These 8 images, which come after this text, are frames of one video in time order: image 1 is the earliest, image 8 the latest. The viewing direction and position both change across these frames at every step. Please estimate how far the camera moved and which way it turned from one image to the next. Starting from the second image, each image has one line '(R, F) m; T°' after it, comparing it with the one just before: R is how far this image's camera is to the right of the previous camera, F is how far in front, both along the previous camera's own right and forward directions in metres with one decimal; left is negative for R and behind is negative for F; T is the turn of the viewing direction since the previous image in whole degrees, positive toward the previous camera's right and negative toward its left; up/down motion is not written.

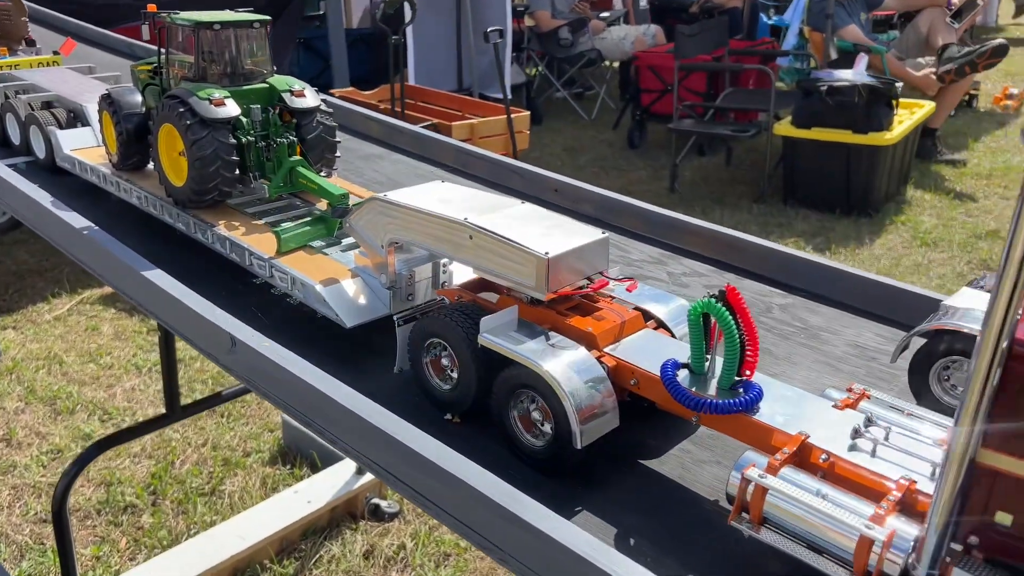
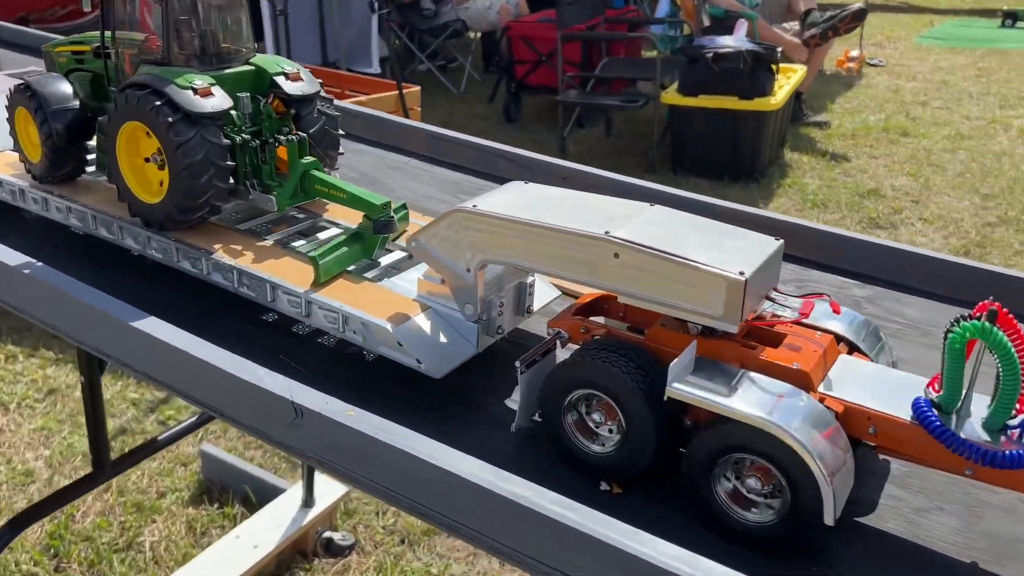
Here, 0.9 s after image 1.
(-1.0, +0.9) m; +10°
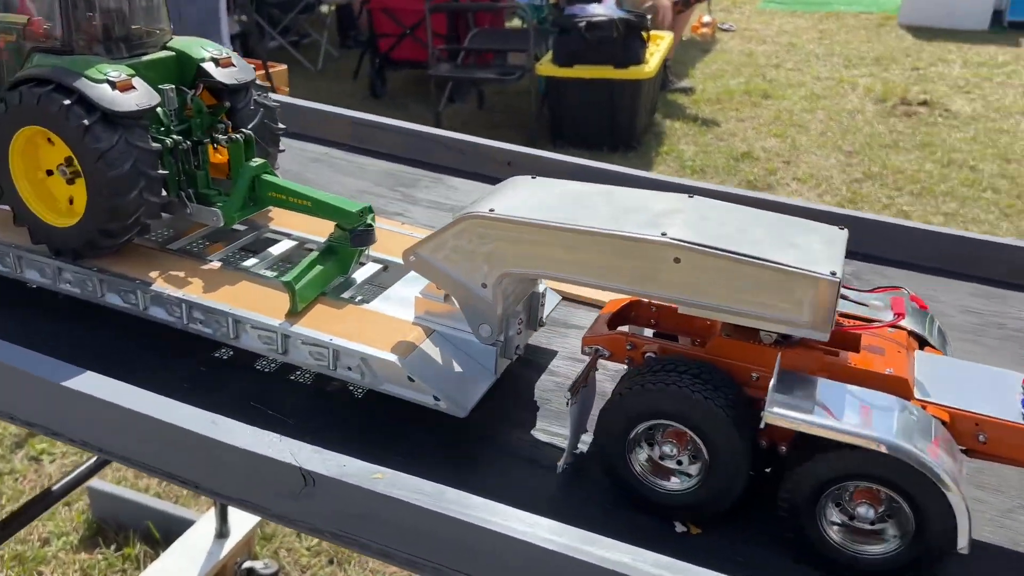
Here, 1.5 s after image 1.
(-0.5, +0.5) m; +9°
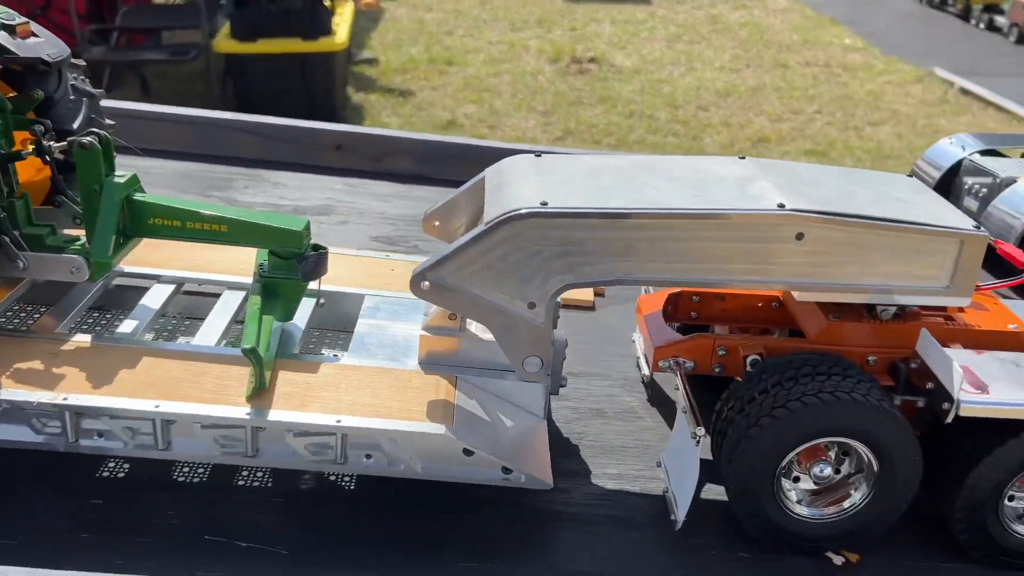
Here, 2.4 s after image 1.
(-0.8, +0.8) m; +21°
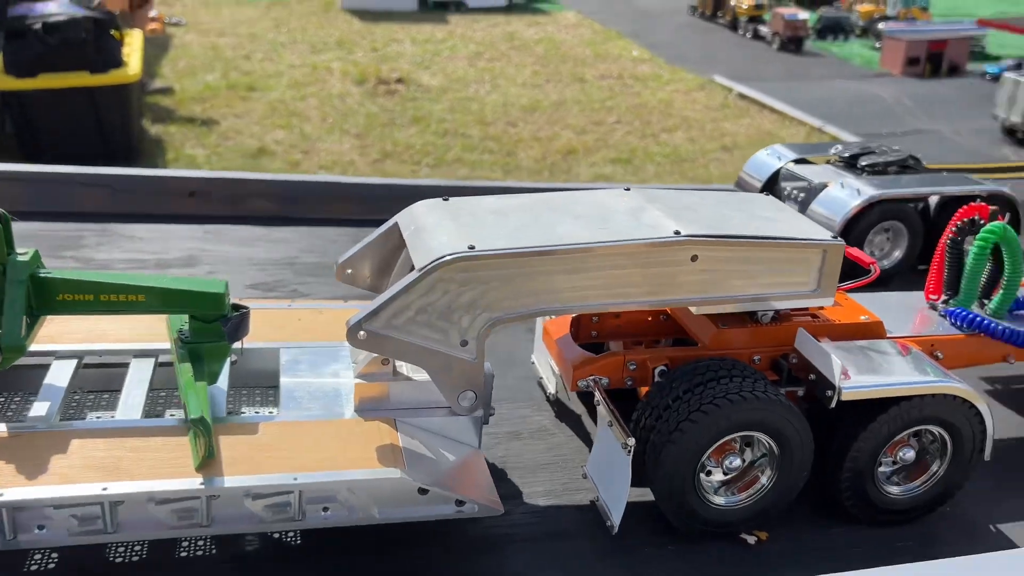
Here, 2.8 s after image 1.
(-0.3, -0.1) m; +12°
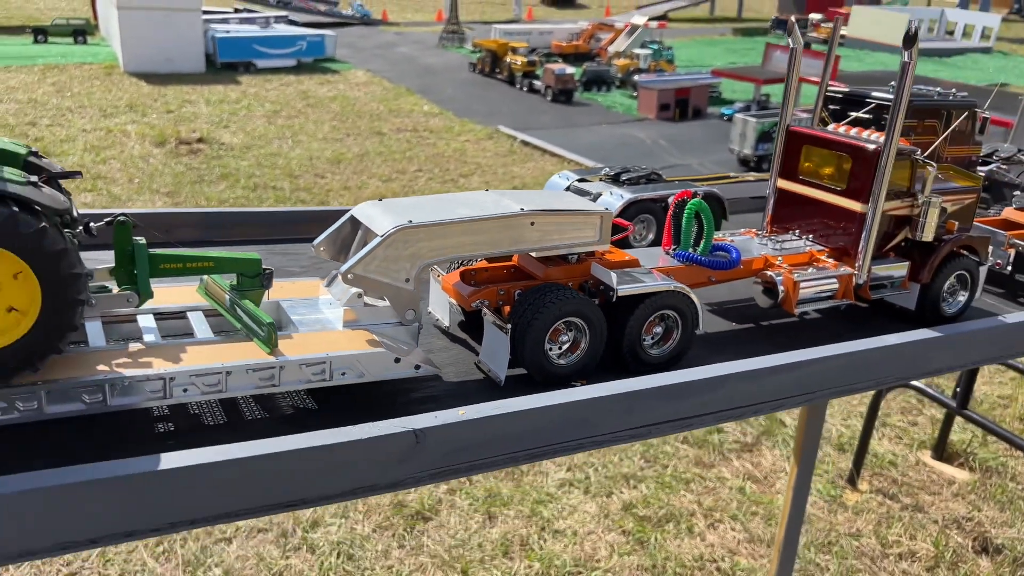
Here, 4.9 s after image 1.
(-0.5, -1.4) m; +14°
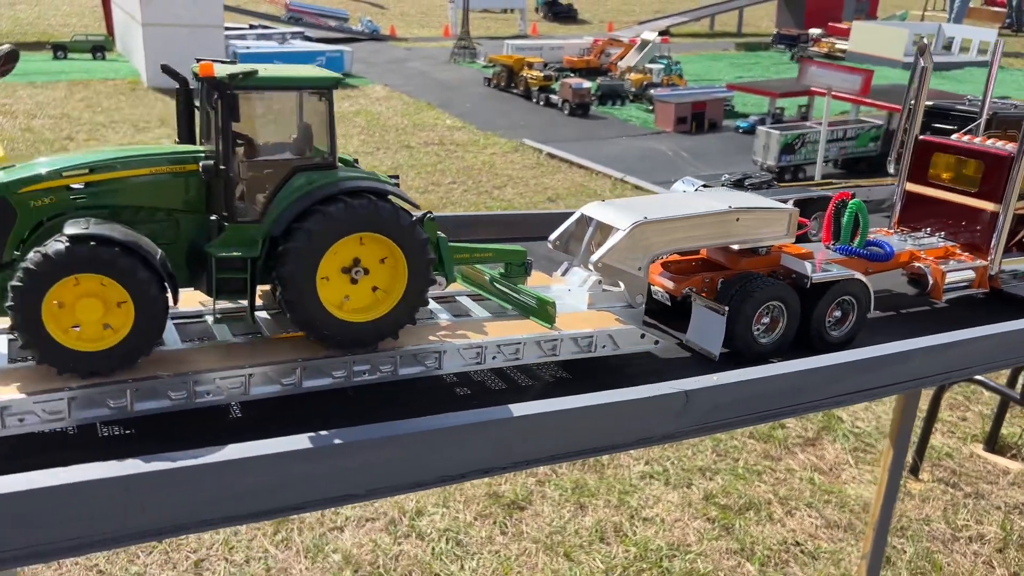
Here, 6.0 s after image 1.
(-1.1, -0.5) m; +1°
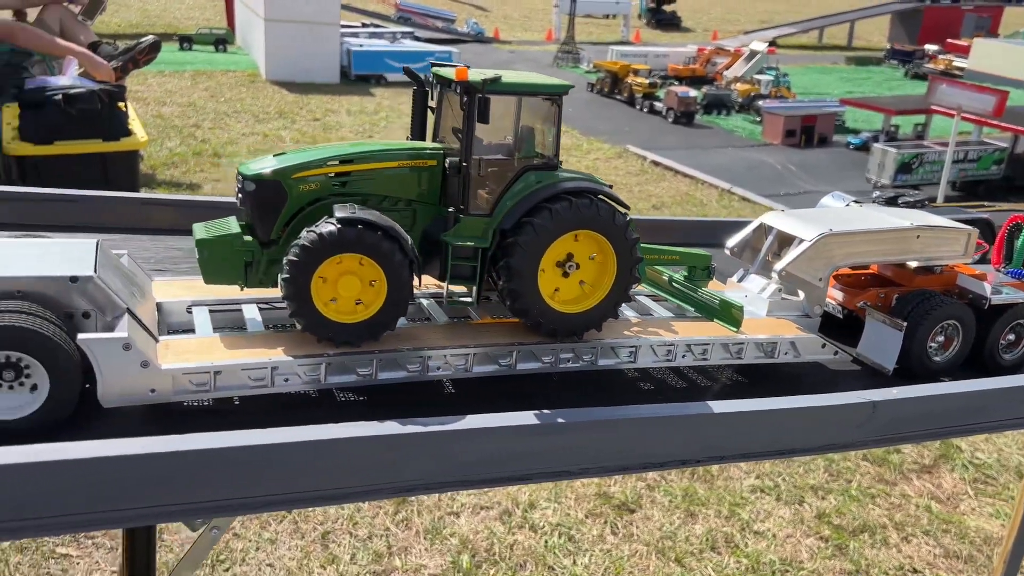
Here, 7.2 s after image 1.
(-0.5, -0.2) m; -5°
